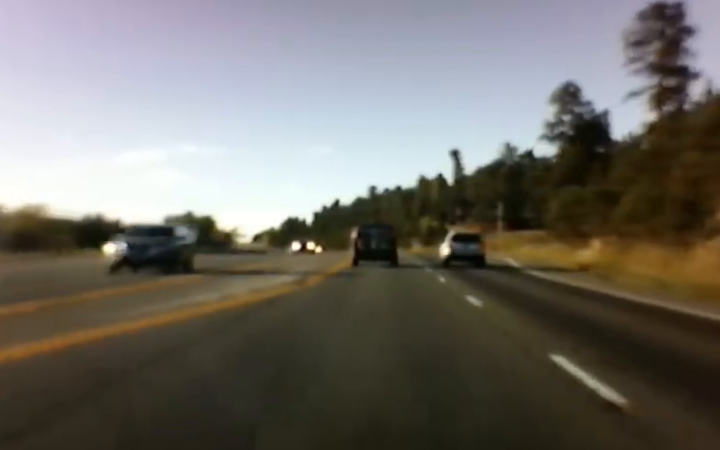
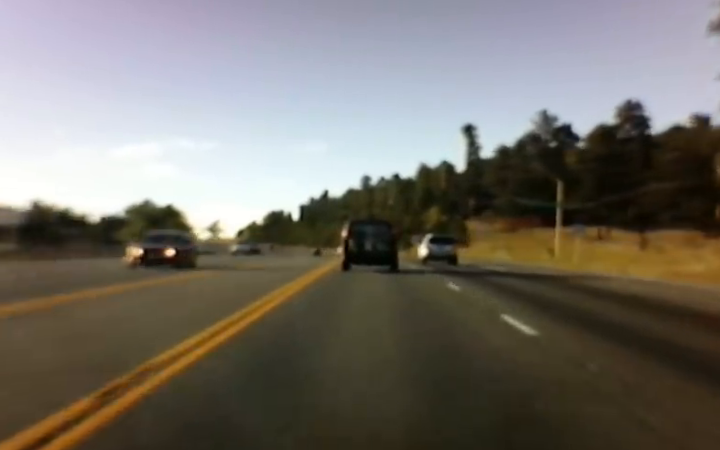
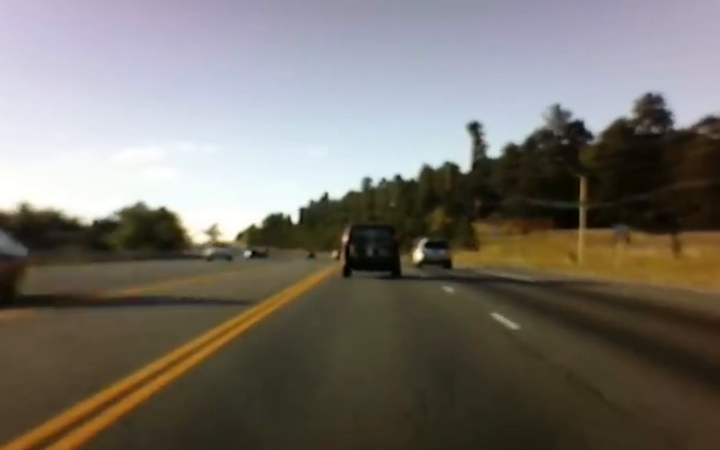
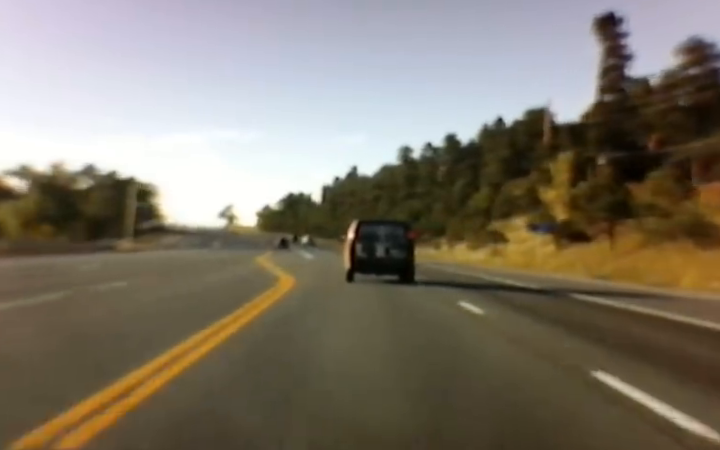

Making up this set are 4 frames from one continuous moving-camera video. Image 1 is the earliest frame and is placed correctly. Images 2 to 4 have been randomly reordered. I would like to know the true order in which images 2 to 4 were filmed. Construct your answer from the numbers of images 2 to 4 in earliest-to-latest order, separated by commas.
2, 3, 4
